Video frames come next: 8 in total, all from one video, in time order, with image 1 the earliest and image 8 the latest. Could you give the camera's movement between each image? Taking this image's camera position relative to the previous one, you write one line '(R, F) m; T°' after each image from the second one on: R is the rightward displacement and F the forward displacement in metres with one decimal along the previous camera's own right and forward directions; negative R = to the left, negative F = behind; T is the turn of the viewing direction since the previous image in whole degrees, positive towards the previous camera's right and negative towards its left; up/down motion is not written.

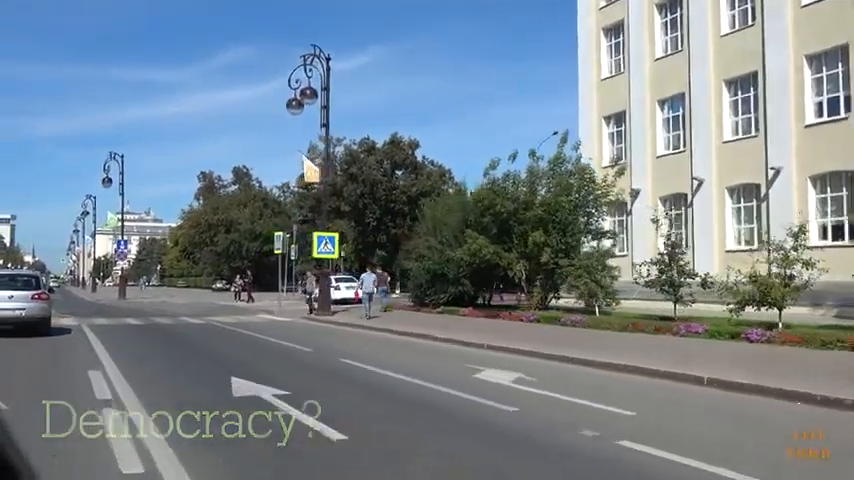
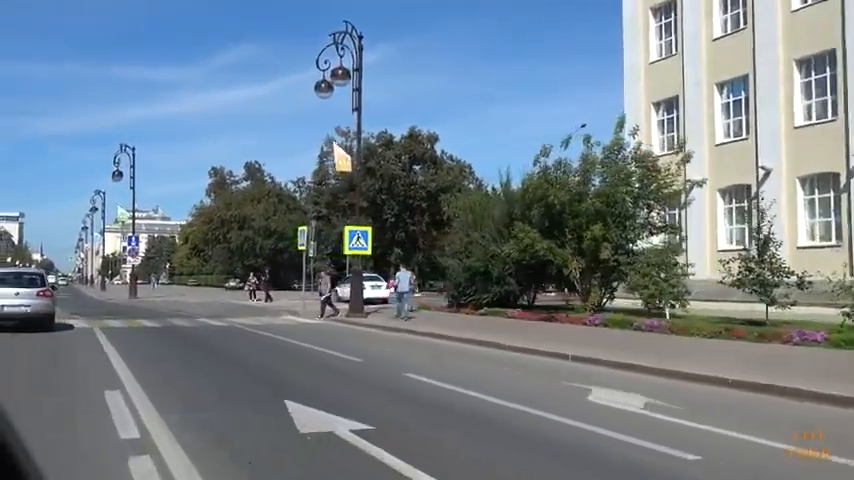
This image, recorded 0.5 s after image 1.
(-1.1, +2.3) m; 0°
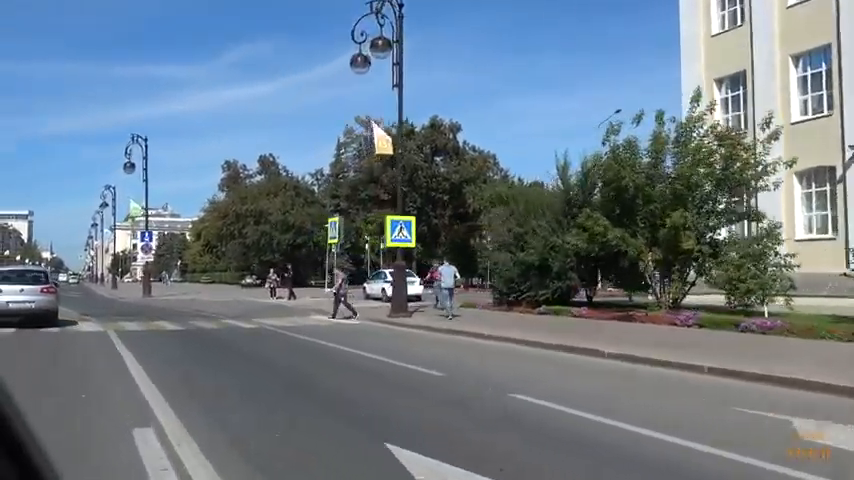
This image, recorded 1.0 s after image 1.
(-1.2, +2.5) m; -1°
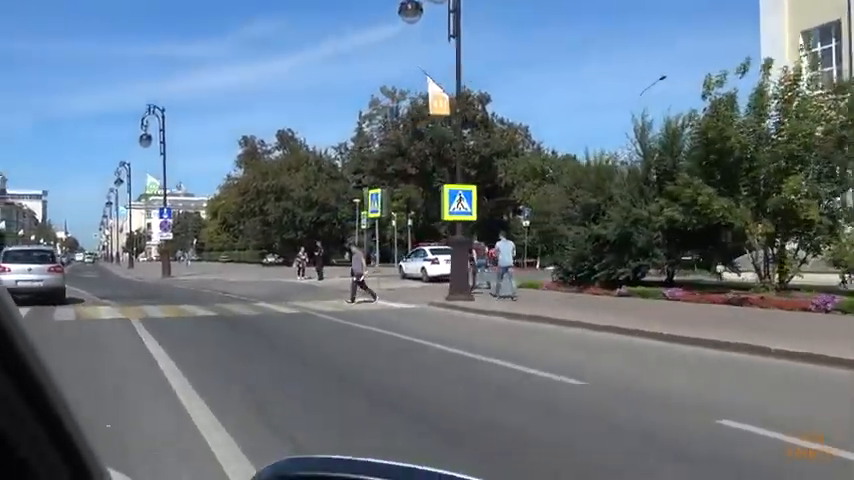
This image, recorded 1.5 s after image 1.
(-1.3, +2.7) m; -1°
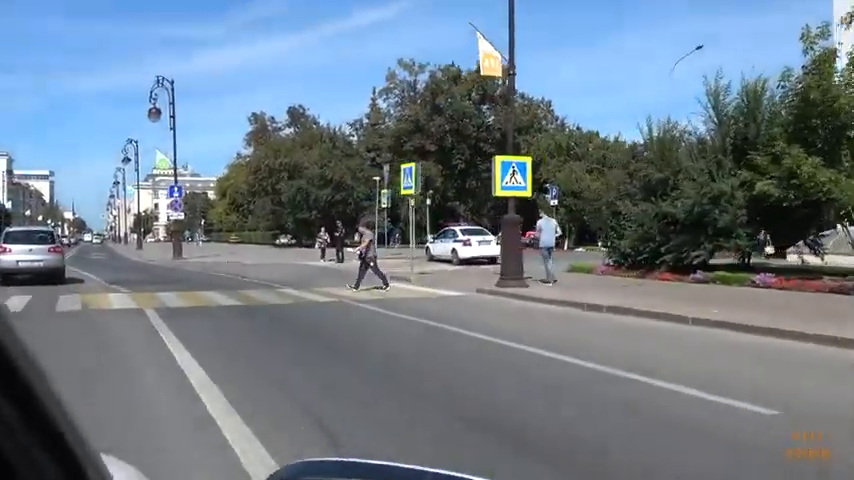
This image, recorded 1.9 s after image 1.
(-1.0, +2.2) m; 0°
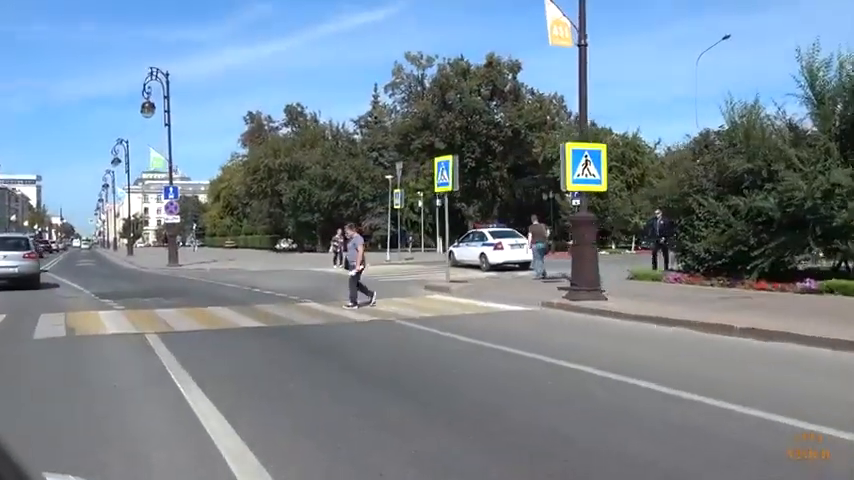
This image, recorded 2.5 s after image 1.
(-1.2, +2.8) m; +1°
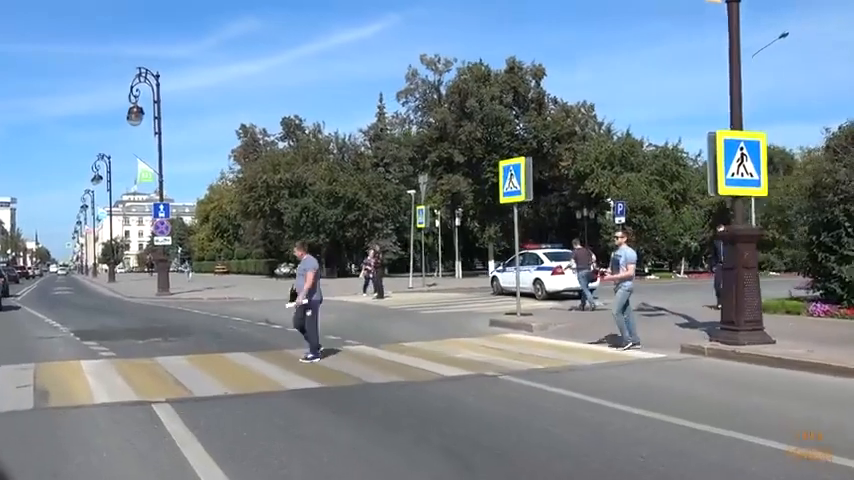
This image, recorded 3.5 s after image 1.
(-1.9, +4.1) m; +1°
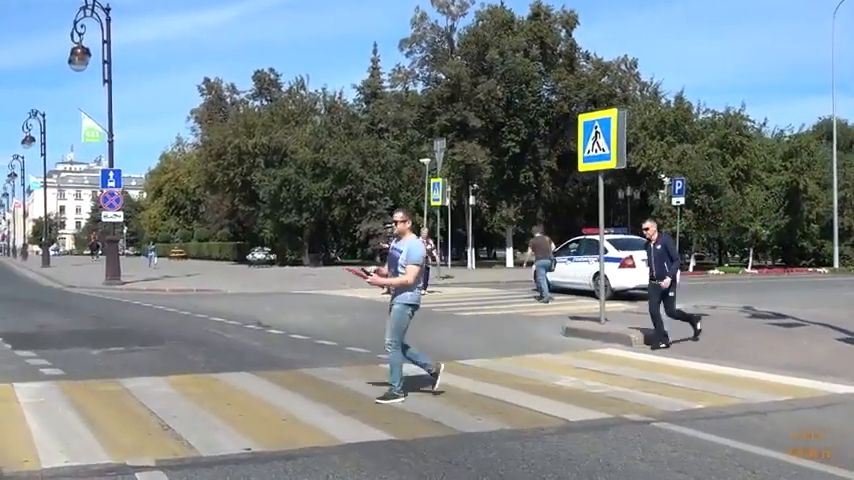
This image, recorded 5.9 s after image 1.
(-2.0, +5.1) m; +4°
